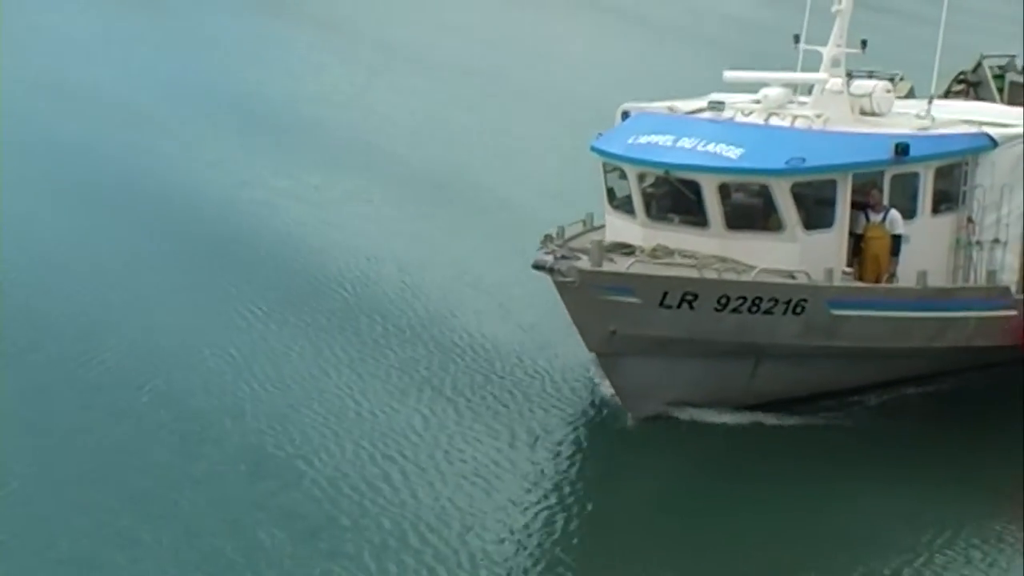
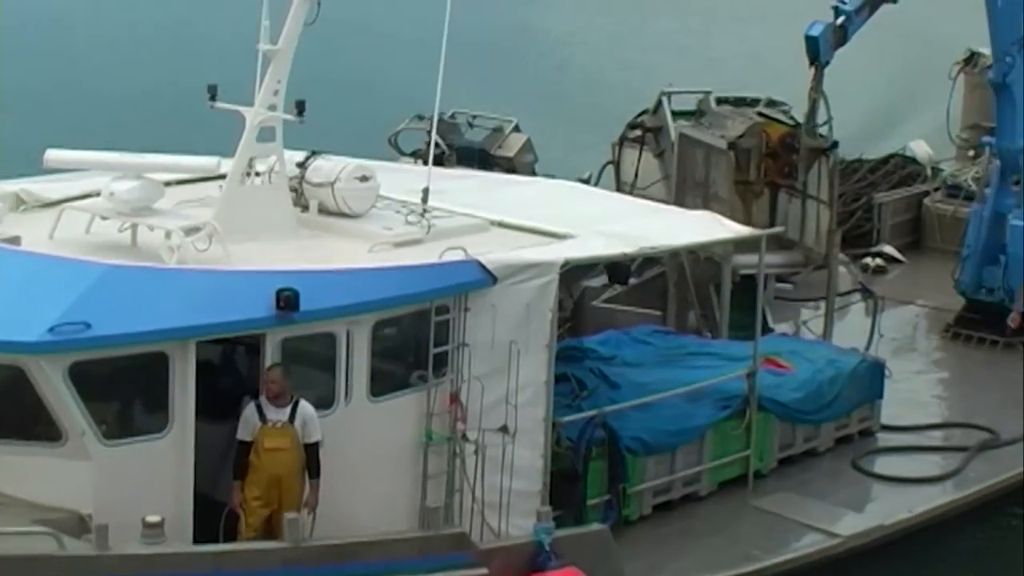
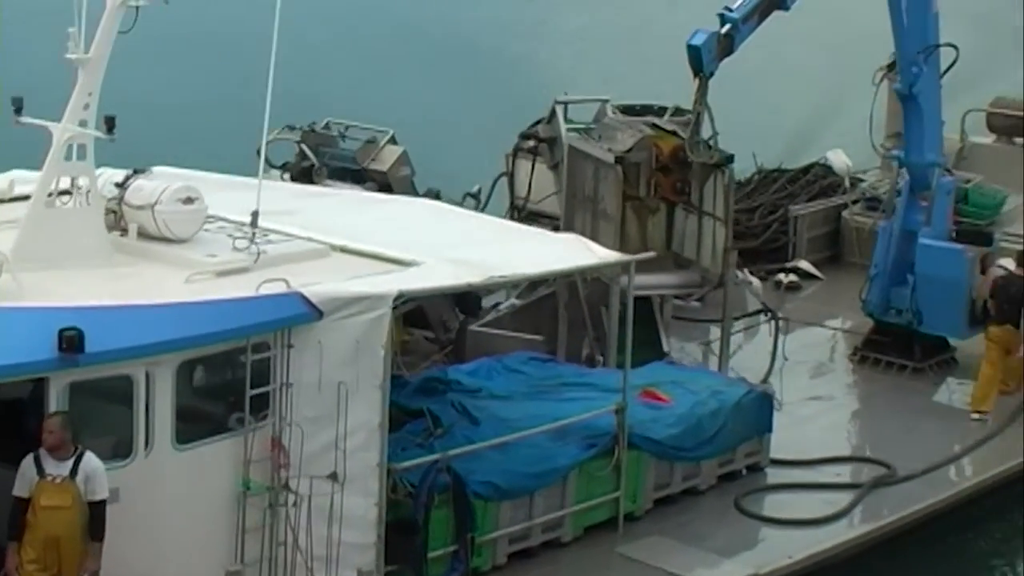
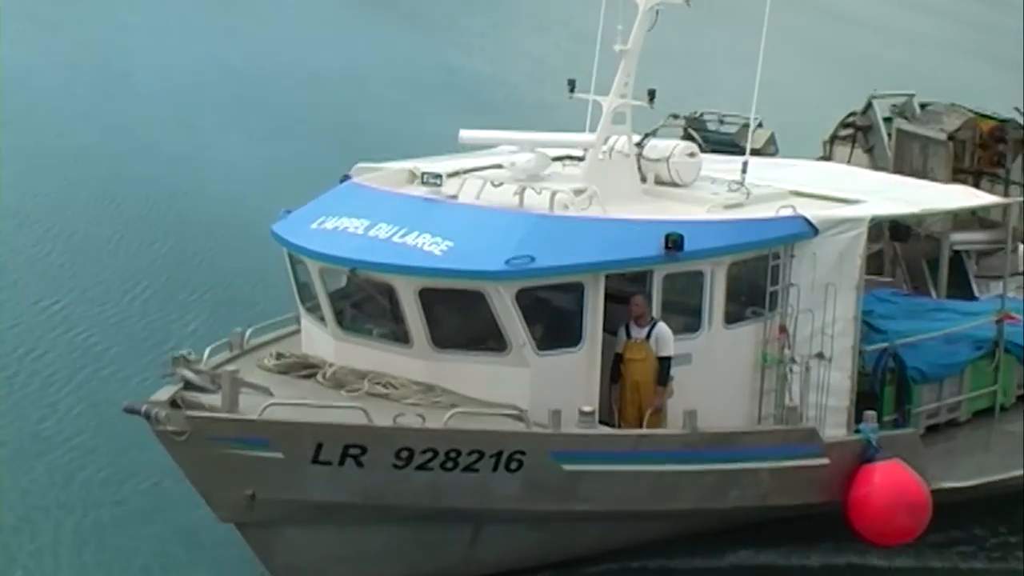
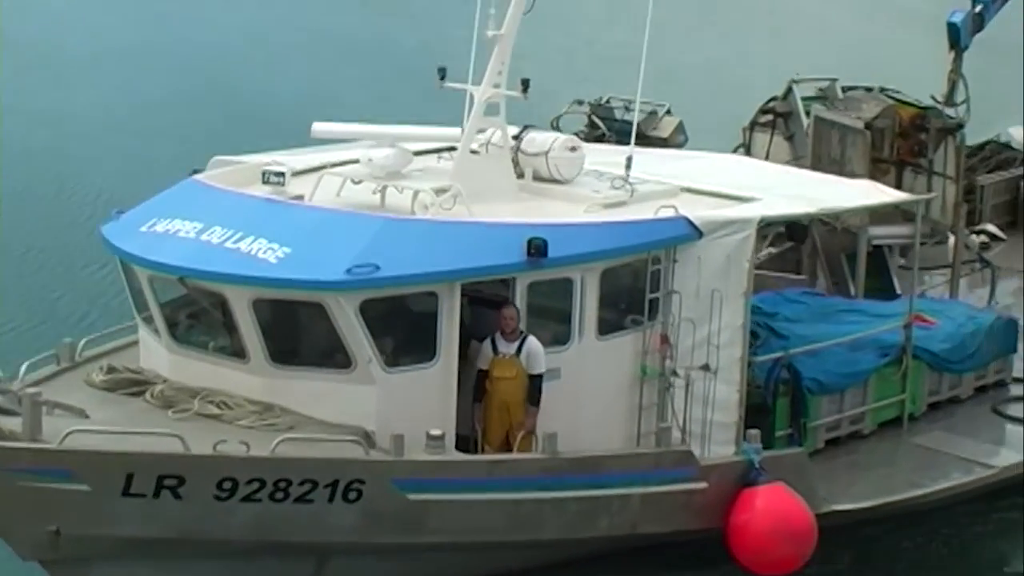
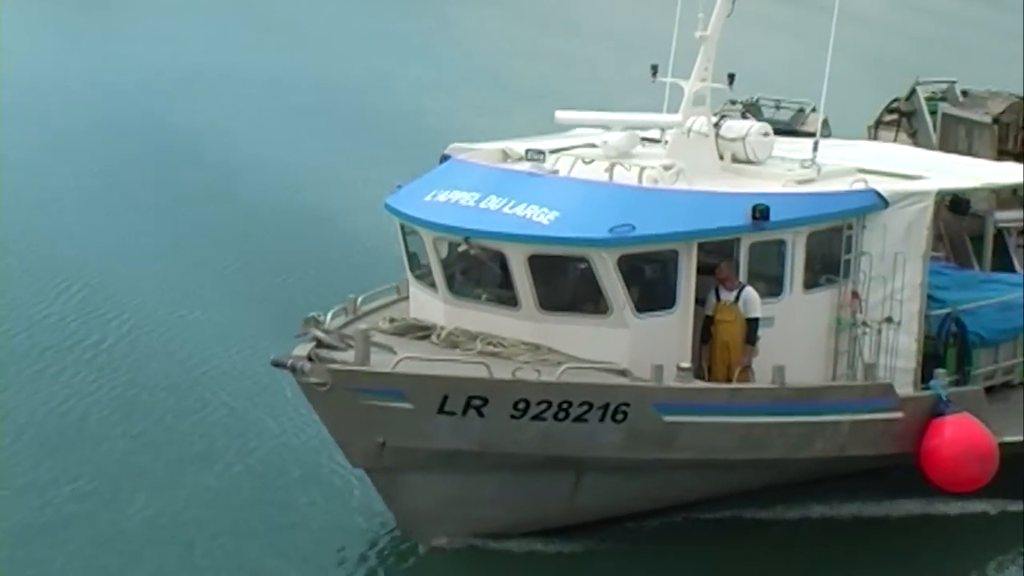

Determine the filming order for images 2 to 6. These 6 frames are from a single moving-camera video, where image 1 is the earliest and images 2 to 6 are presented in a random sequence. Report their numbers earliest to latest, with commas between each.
6, 4, 5, 2, 3
